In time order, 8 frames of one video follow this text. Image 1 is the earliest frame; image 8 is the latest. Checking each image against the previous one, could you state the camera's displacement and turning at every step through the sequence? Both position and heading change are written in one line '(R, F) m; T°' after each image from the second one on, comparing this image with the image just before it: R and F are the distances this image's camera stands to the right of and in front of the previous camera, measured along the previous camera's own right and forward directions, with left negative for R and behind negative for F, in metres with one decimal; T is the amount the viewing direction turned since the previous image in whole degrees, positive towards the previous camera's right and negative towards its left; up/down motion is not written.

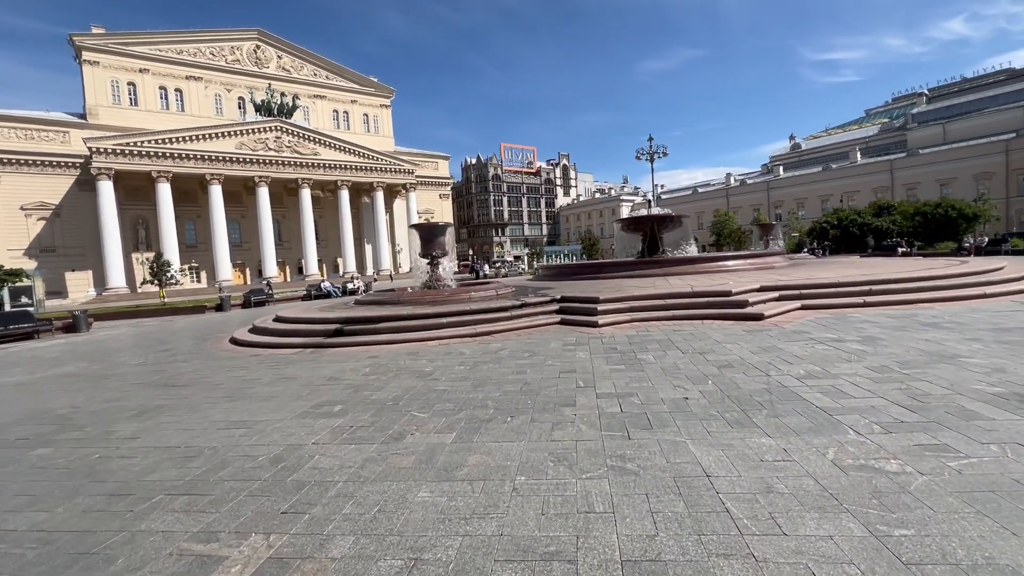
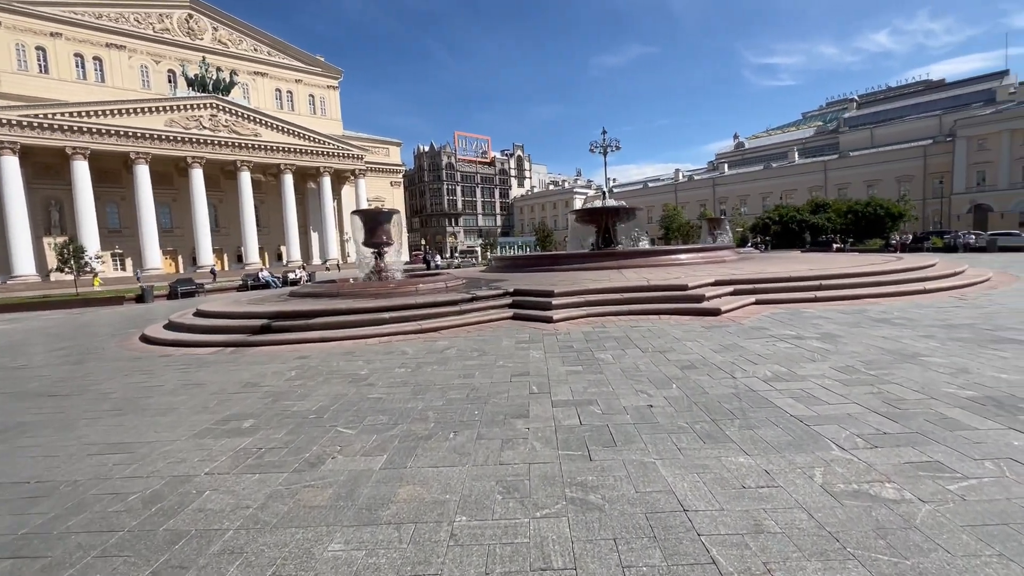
(+0.1, +0.6) m; +6°
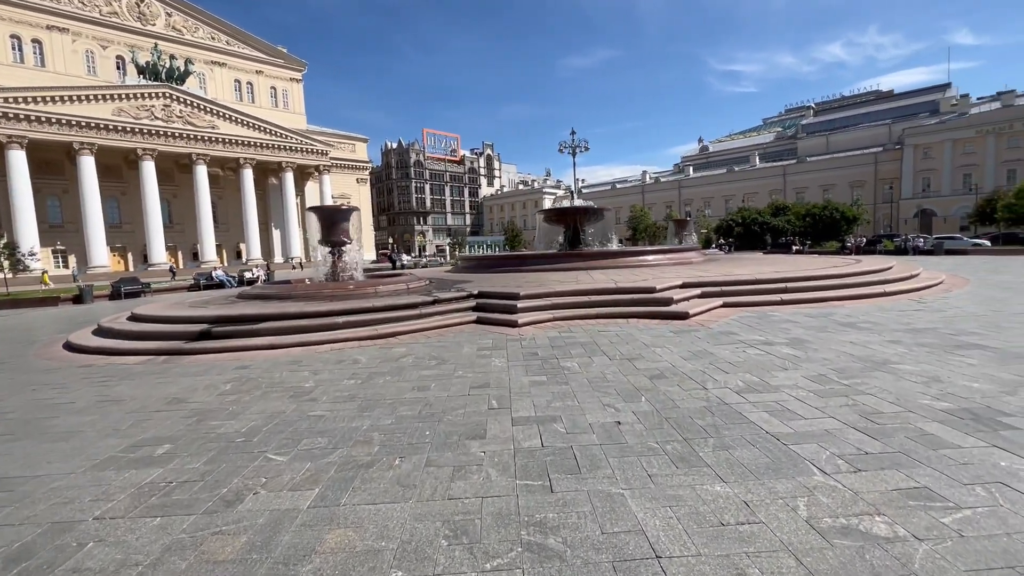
(+0.1, +0.4) m; +4°
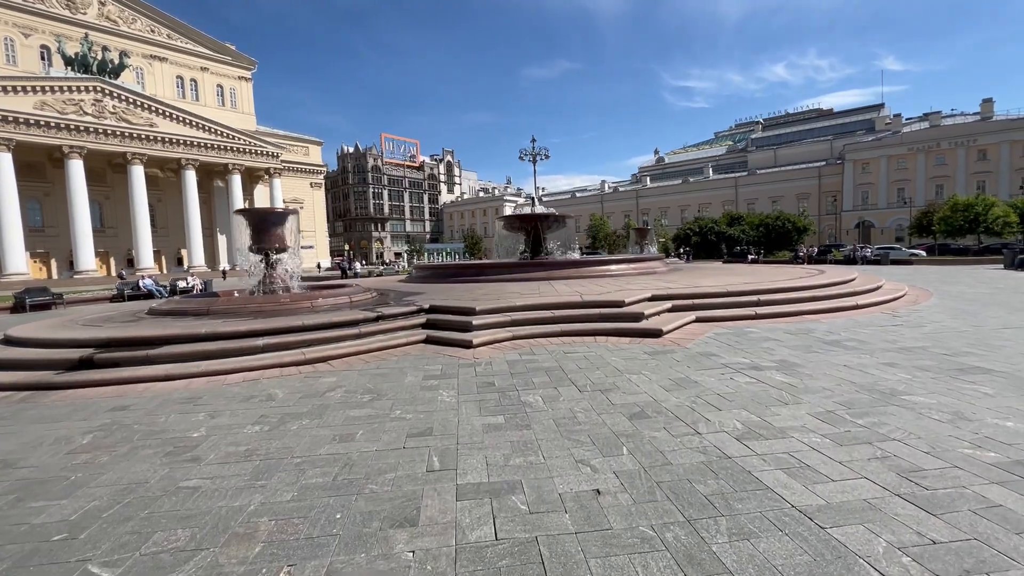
(+0.1, +0.9) m; +5°
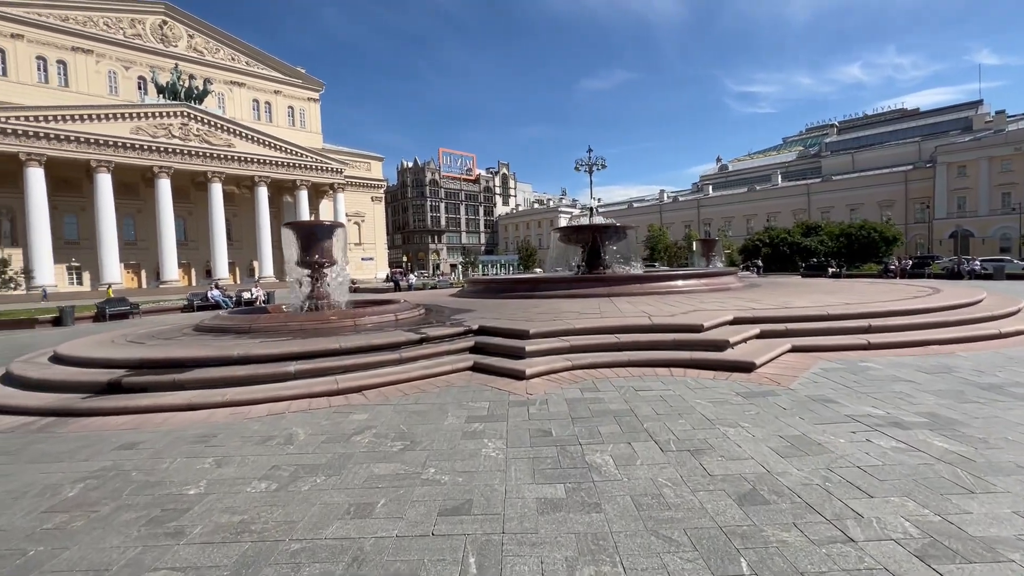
(-0.1, +0.9) m; -7°
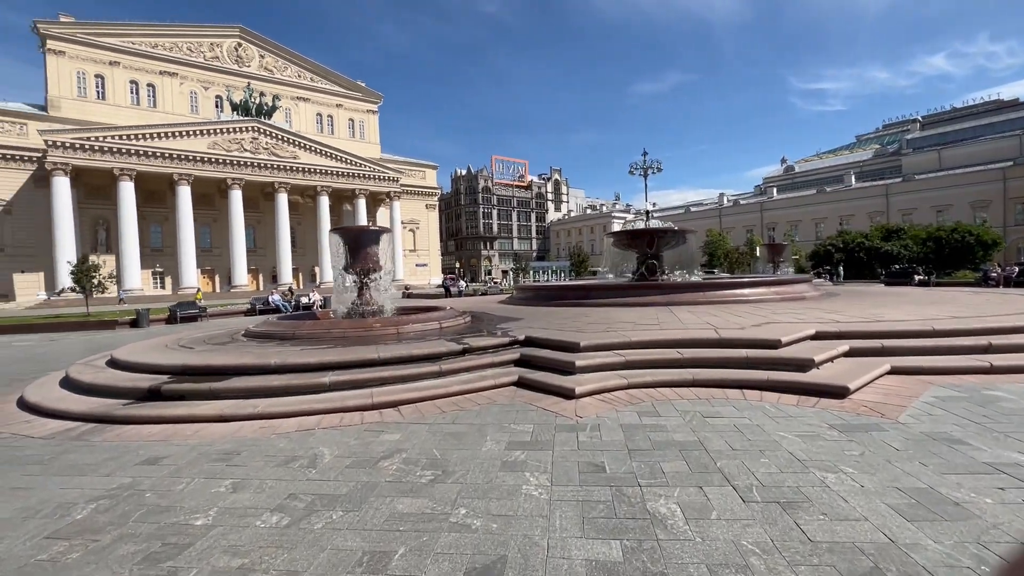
(0.0, +0.5) m; -6°
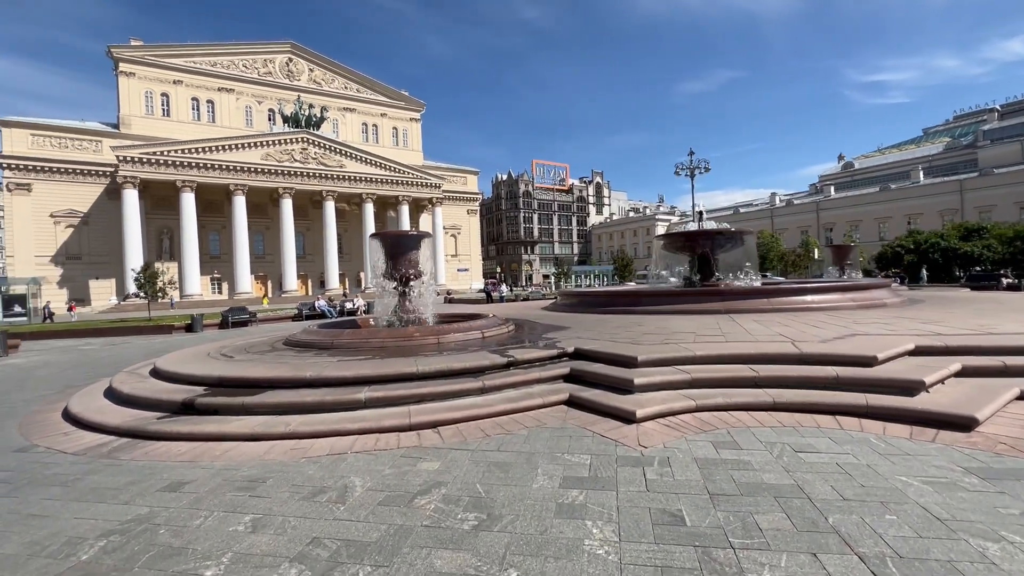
(-0.1, +0.5) m; -5°
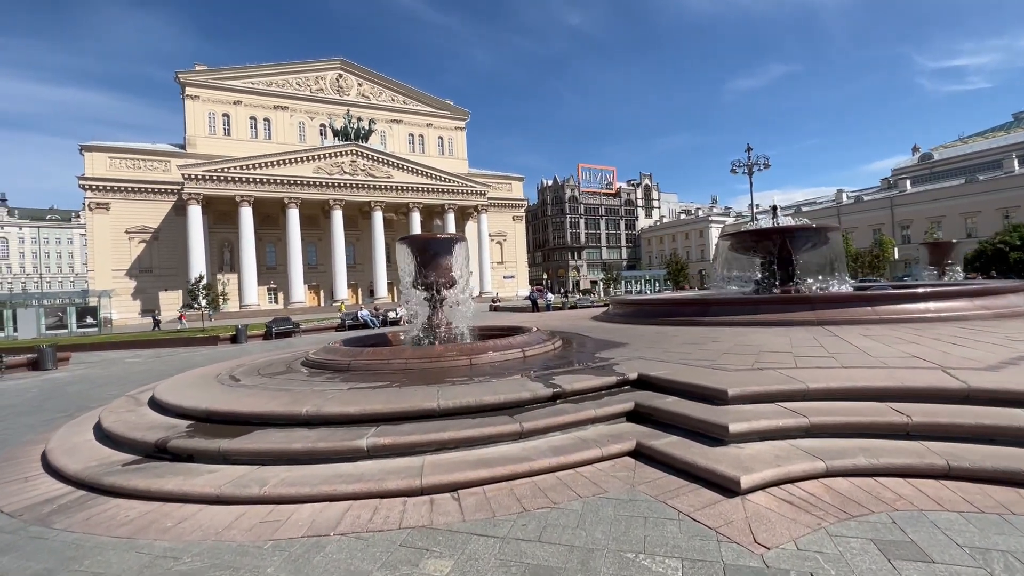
(0.0, +1.2) m; -6°
